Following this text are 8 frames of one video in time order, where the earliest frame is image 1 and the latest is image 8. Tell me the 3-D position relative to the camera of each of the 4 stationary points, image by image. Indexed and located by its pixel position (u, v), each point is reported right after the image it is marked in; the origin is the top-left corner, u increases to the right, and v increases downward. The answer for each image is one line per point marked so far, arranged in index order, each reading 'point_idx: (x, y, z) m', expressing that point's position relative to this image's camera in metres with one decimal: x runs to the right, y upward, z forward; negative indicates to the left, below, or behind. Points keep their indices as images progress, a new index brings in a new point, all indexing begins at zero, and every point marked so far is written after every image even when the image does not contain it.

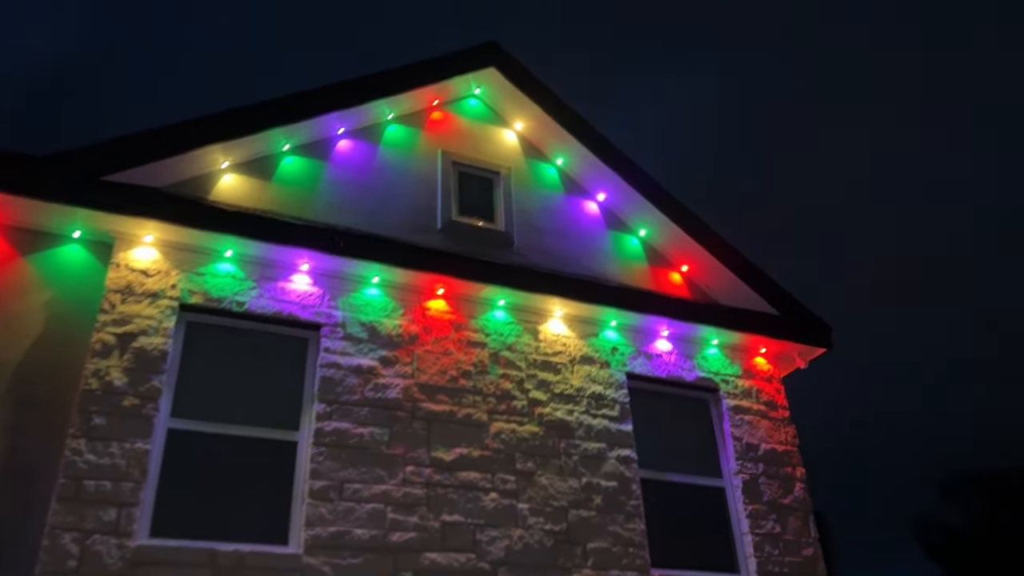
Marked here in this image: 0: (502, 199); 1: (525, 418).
0: (-0.1, +0.7, +6.5) m
1: (+0.1, -0.9, +5.5) m
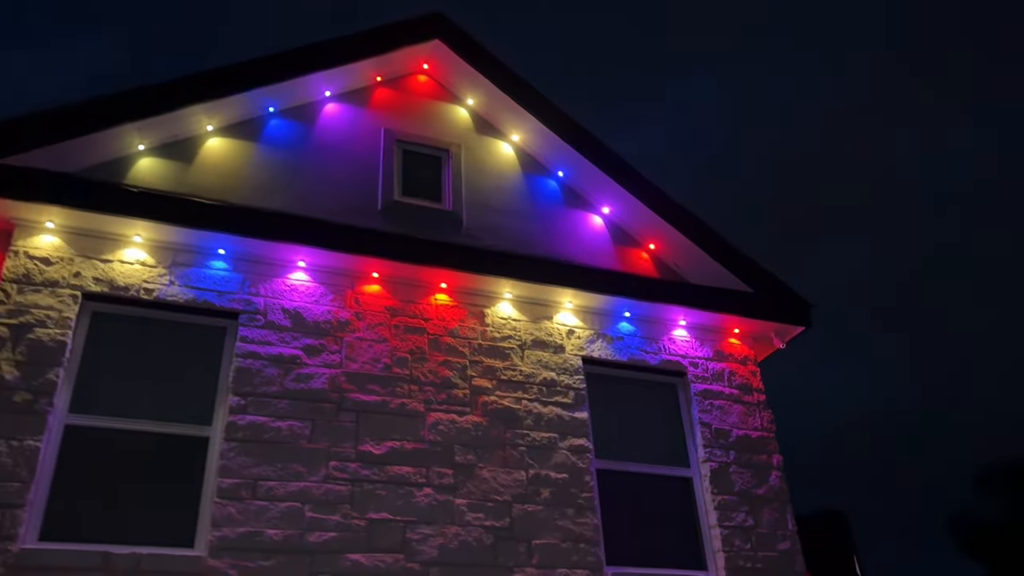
0: (-0.5, +0.9, +6.1) m
1: (-0.3, -0.8, +5.1) m
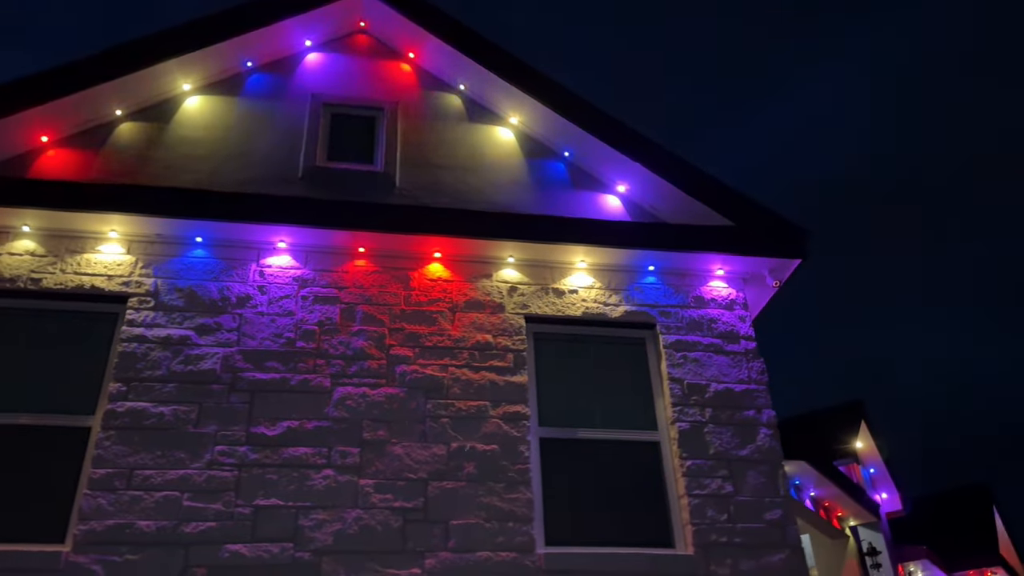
0: (-0.9, +1.1, +5.7) m
1: (-0.8, -0.5, +4.6) m
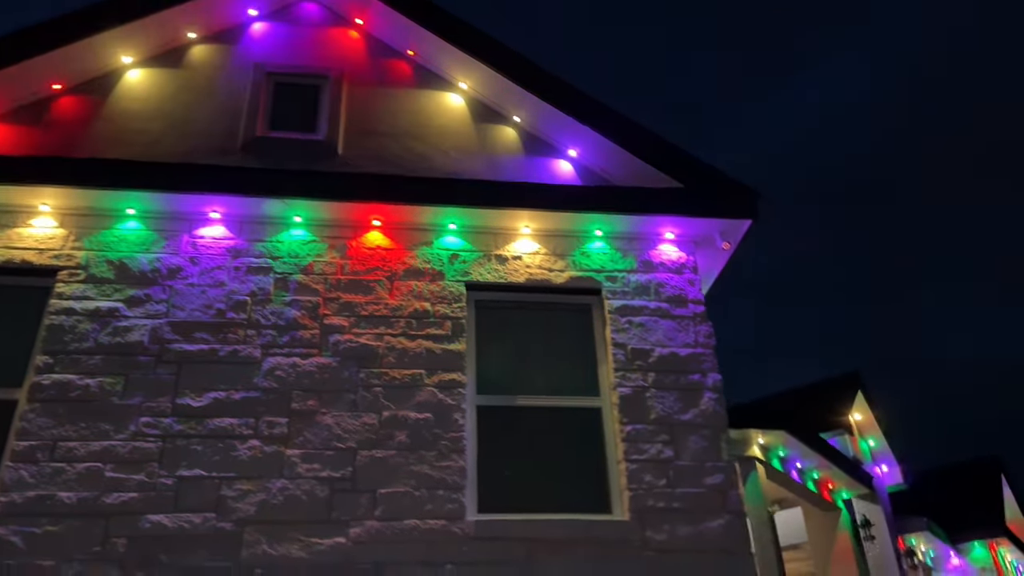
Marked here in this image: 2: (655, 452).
0: (-1.3, +1.3, +5.6) m
1: (-1.1, -0.3, +4.5) m
2: (+0.8, -0.9, +4.5) m
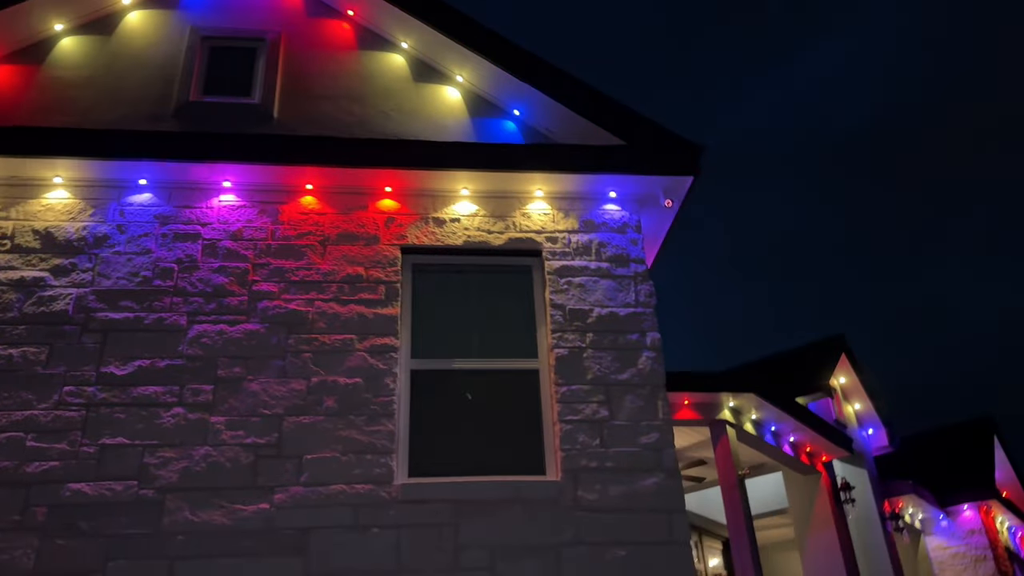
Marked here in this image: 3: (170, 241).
0: (-1.7, +1.5, +5.5) m
1: (-1.5, -0.2, +4.5) m
2: (+0.4, -0.7, +4.5) m
3: (-2.0, +0.3, +4.7) m
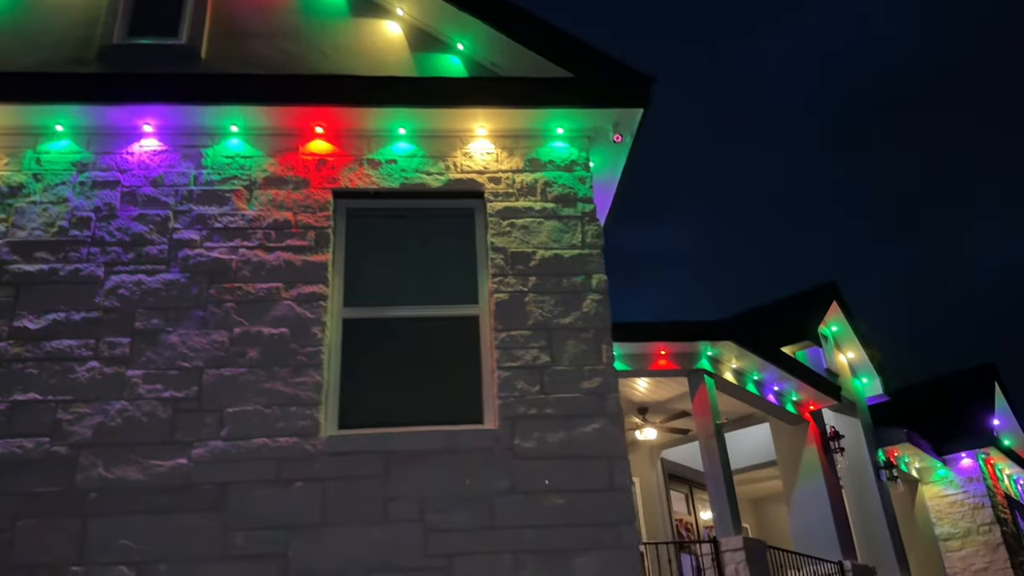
0: (-2.1, +1.8, +5.2) m
1: (-1.9, +0.1, +4.3) m
2: (+0.1, -0.4, +4.2) m
3: (-2.4, +0.6, +4.4) m
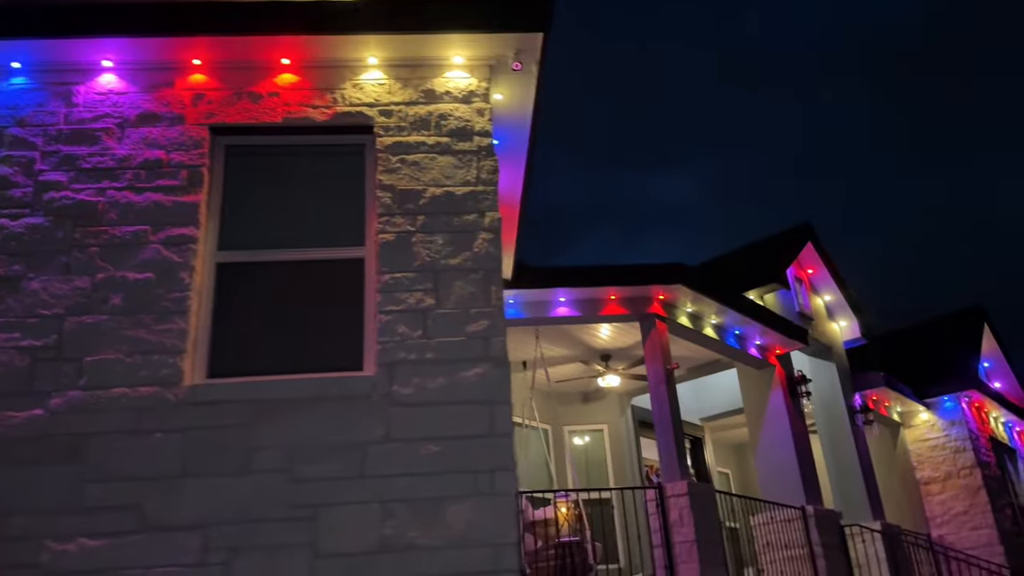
0: (-2.7, +2.2, +4.9) m
1: (-2.5, +0.4, +4.0) m
2: (-0.5, -0.1, +4.0) m
3: (-3.0, +0.8, +4.2) m
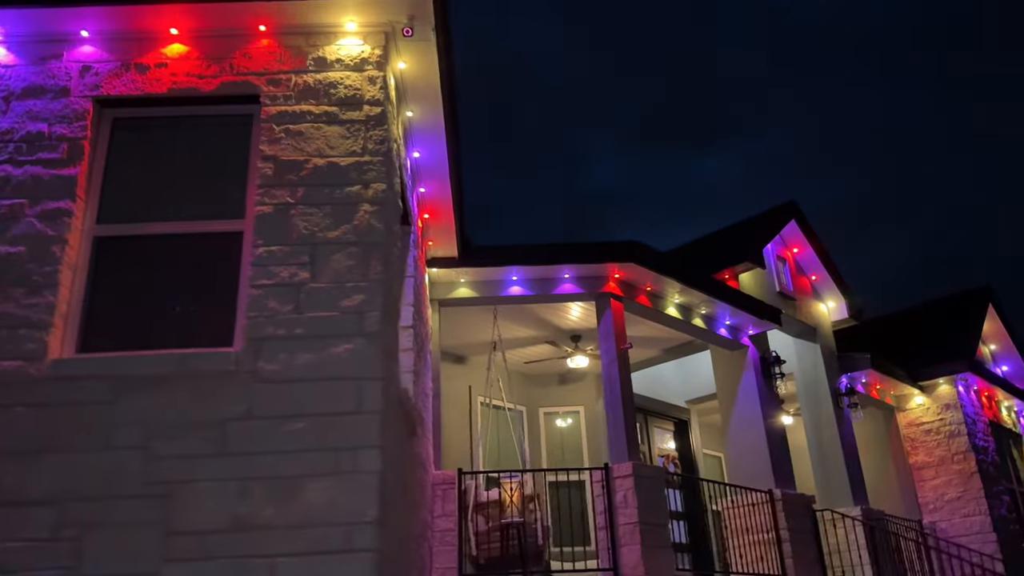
0: (-3.3, +2.3, +4.8) m
1: (-3.1, +0.5, +4.0) m
2: (-1.1, +0.1, +3.9) m
3: (-3.6, +1.0, +4.2) m
